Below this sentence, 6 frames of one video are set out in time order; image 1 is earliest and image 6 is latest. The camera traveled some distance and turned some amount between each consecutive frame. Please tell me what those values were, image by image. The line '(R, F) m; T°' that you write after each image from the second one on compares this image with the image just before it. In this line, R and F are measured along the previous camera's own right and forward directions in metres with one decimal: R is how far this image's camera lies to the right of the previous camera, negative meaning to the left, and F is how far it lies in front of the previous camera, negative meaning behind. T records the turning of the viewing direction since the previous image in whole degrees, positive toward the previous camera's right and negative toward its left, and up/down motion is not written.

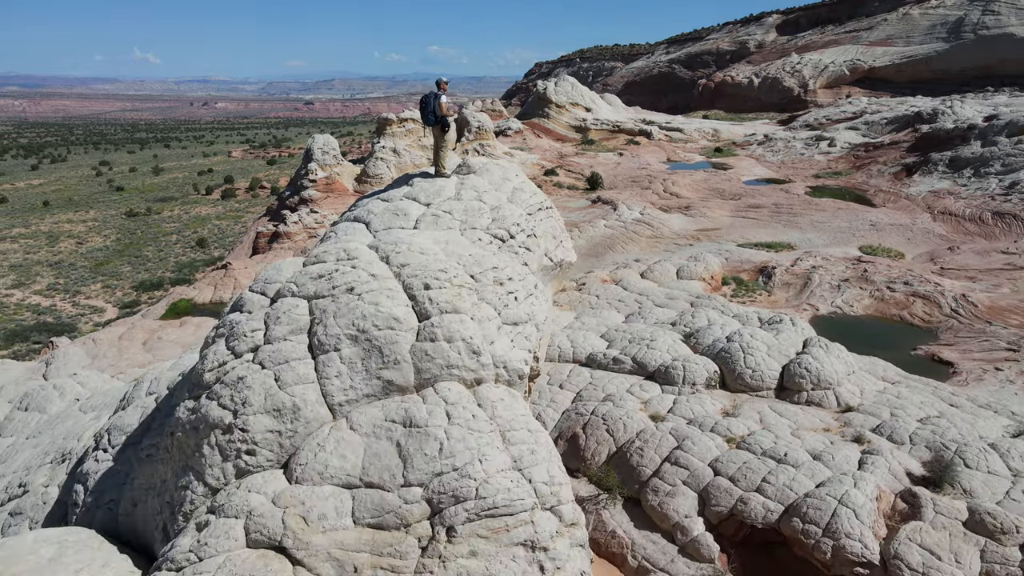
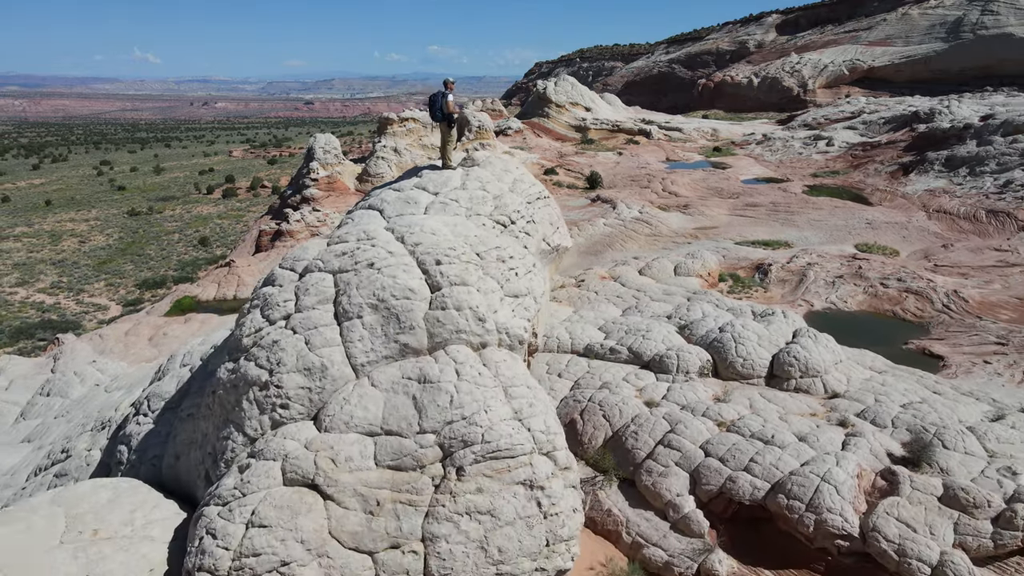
(0.0, -0.3) m; 0°
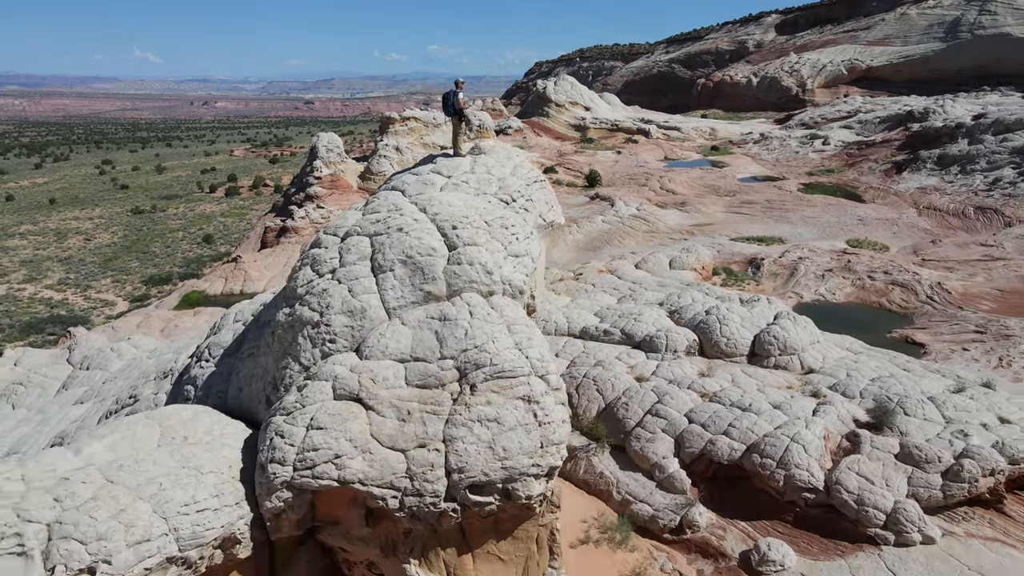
(0.0, -0.7) m; 0°
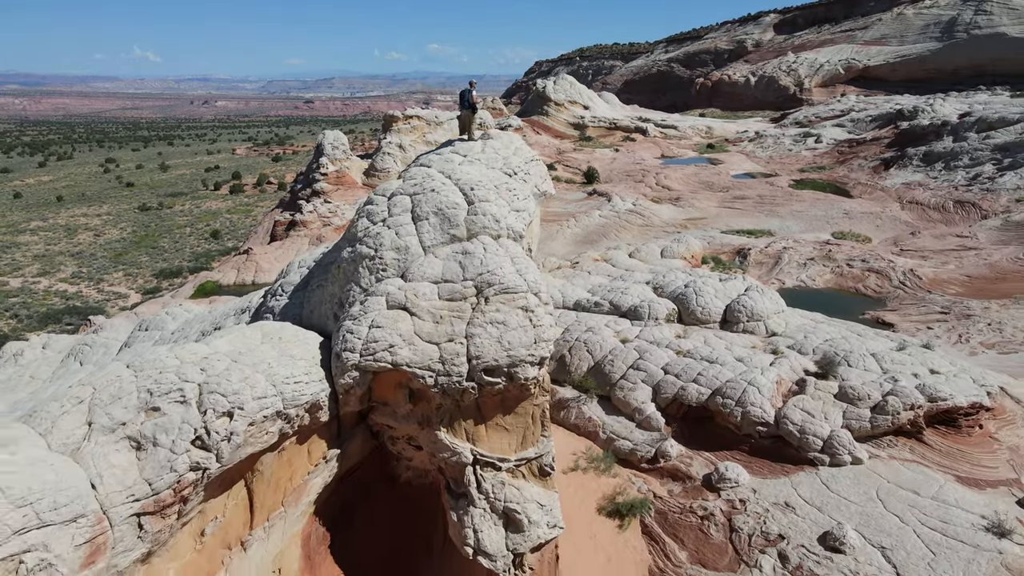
(0.0, -1.3) m; 0°
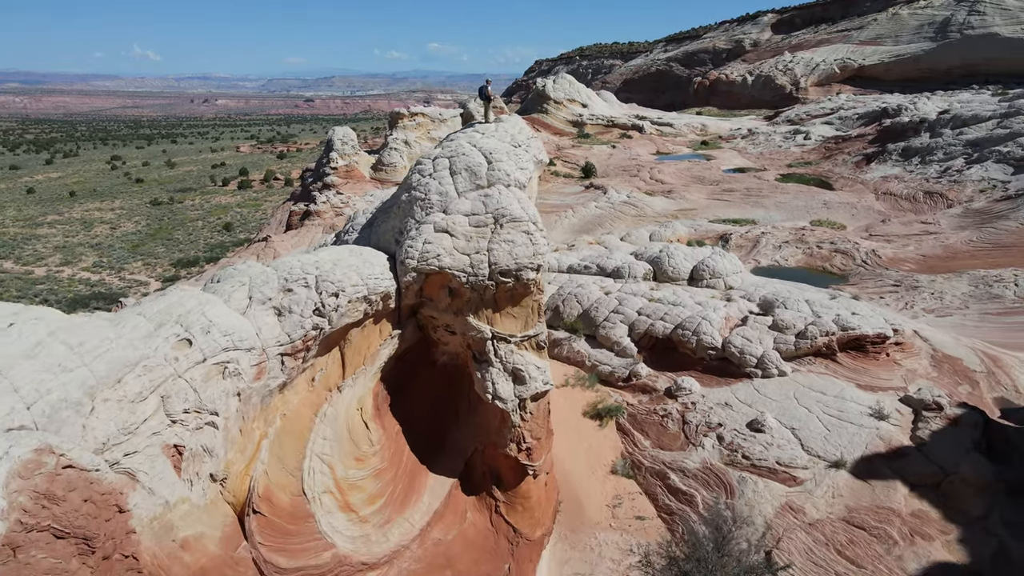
(-0.1, -2.2) m; 0°
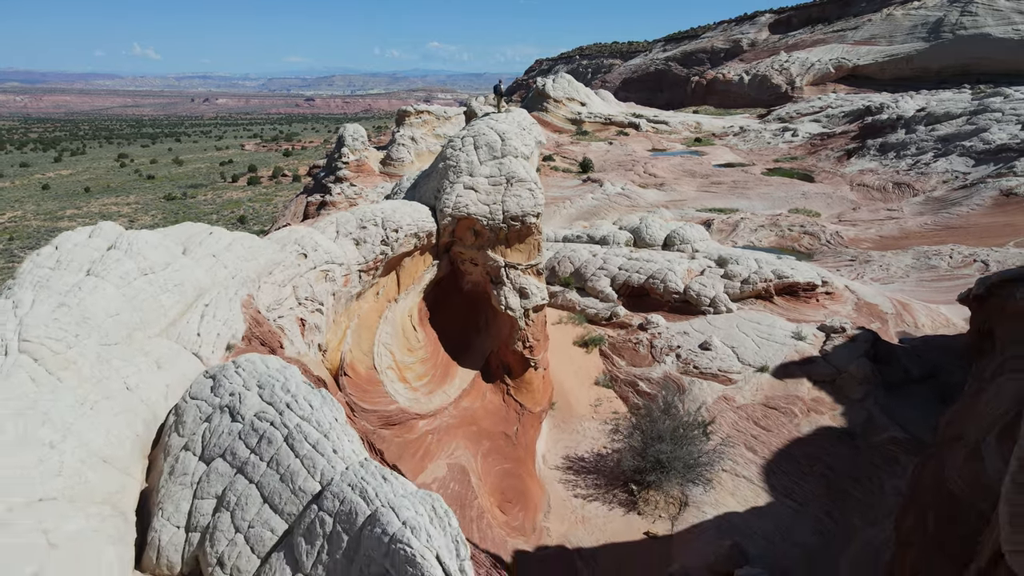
(-0.1, -2.7) m; 0°
